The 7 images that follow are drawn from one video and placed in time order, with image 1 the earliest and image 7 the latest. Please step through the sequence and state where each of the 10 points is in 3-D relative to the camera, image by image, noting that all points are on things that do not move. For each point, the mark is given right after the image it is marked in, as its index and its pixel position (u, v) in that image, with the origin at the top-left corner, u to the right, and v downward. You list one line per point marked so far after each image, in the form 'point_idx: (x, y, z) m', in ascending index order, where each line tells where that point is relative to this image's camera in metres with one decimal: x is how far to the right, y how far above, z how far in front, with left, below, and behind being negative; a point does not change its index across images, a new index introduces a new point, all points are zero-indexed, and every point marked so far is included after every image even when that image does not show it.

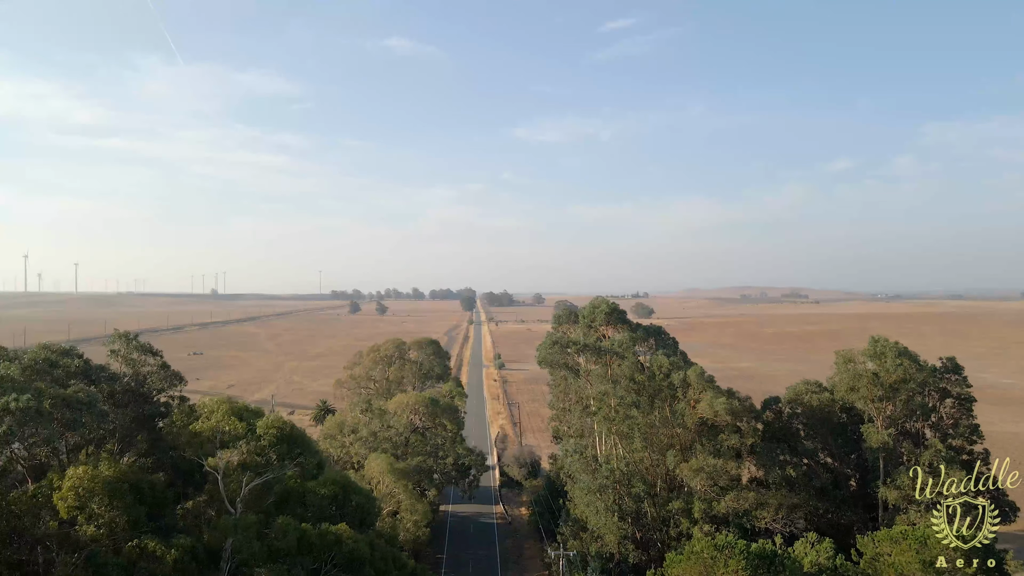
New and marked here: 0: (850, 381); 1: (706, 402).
0: (+14.0, -3.9, +19.9) m
1: (+7.9, -4.6, +19.8) m
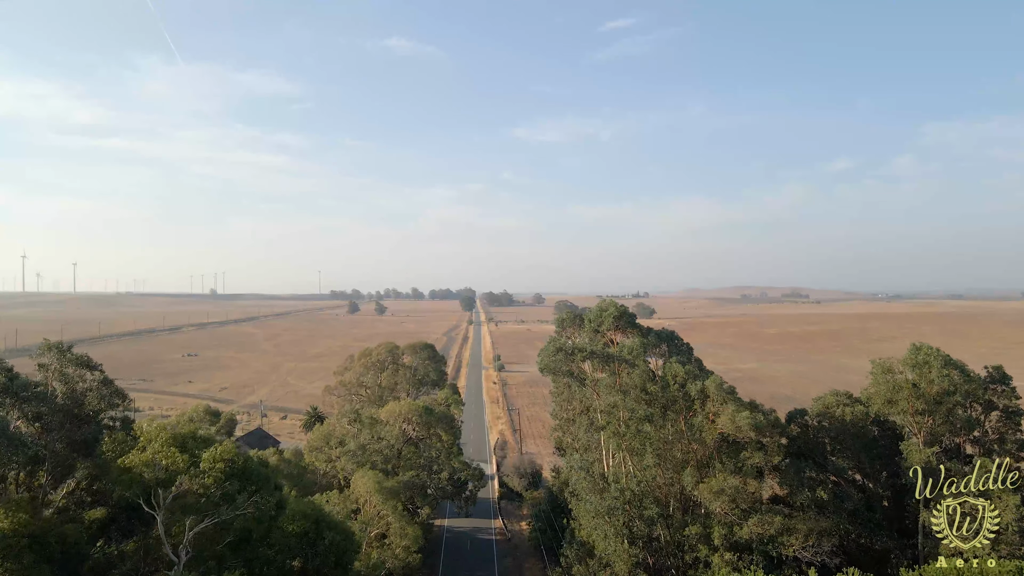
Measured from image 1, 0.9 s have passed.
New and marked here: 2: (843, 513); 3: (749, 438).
0: (+13.9, -3.9, +18.0) m
1: (+7.9, -4.7, +17.8) m
2: (+12.5, -8.5, +18.2) m
3: (+8.8, -5.6, +18.0) m
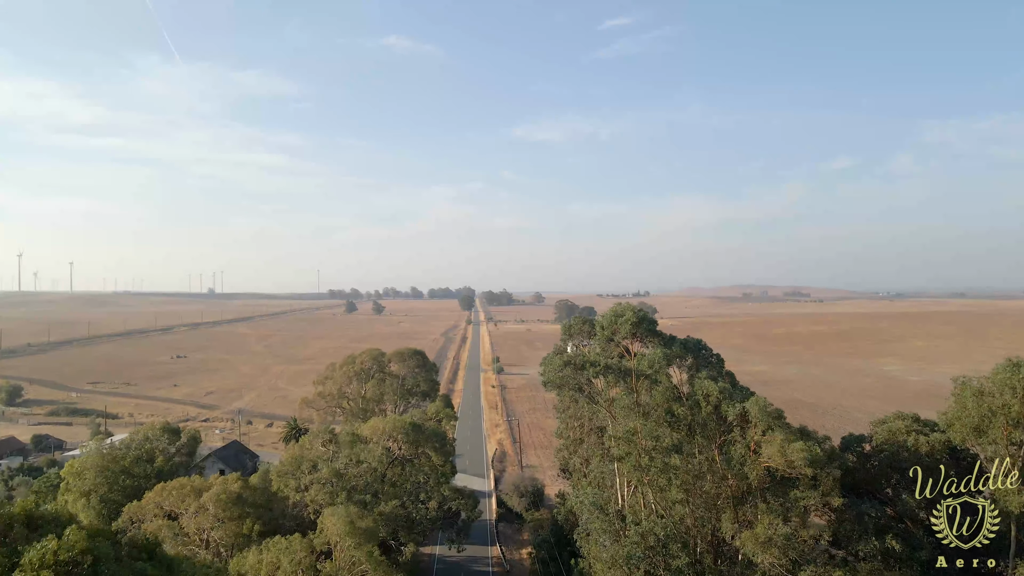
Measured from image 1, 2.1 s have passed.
0: (+13.9, -4.0, +14.6) m
1: (+7.8, -4.7, +14.5) m
2: (+12.4, -8.5, +14.9) m
3: (+8.8, -5.6, +14.7) m
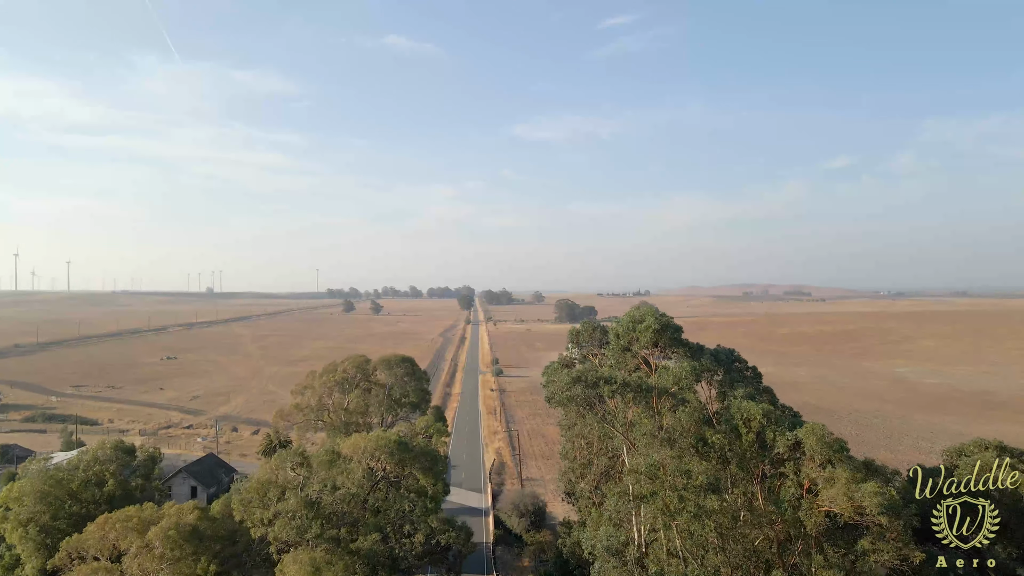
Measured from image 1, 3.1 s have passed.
0: (+13.8, -4.0, +11.7) m
1: (+7.8, -4.8, +11.6) m
2: (+12.4, -8.5, +12.0) m
3: (+8.7, -5.6, +11.7) m
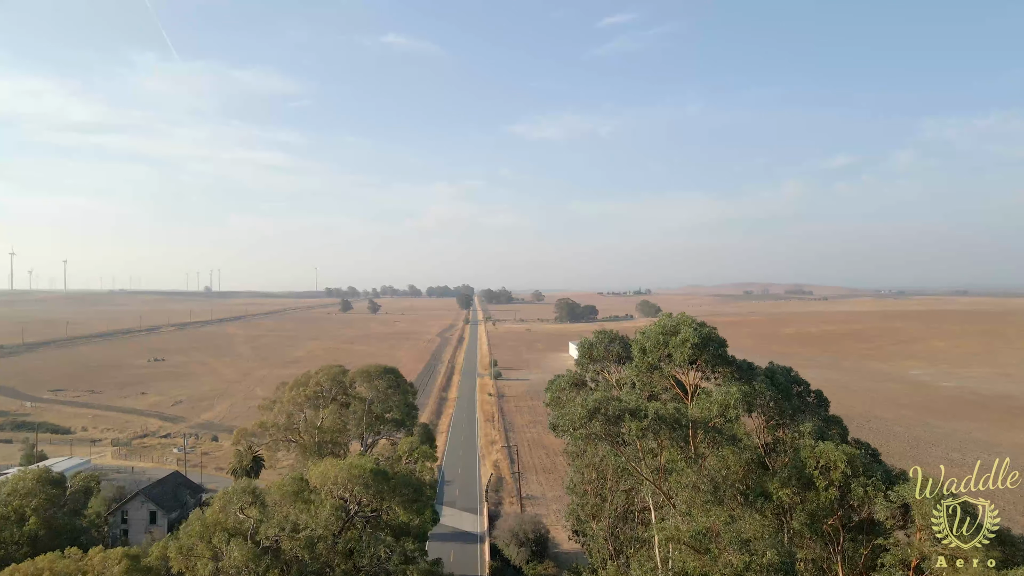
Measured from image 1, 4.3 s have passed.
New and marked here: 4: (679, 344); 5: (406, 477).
0: (+13.8, -4.1, +8.3) m
1: (+7.7, -4.8, +8.2) m
2: (+12.3, -8.6, +8.6) m
3: (+8.6, -5.7, +8.3) m
4: (+4.1, -1.3, +12.2) m
5: (-4.4, -7.8, +19.9) m
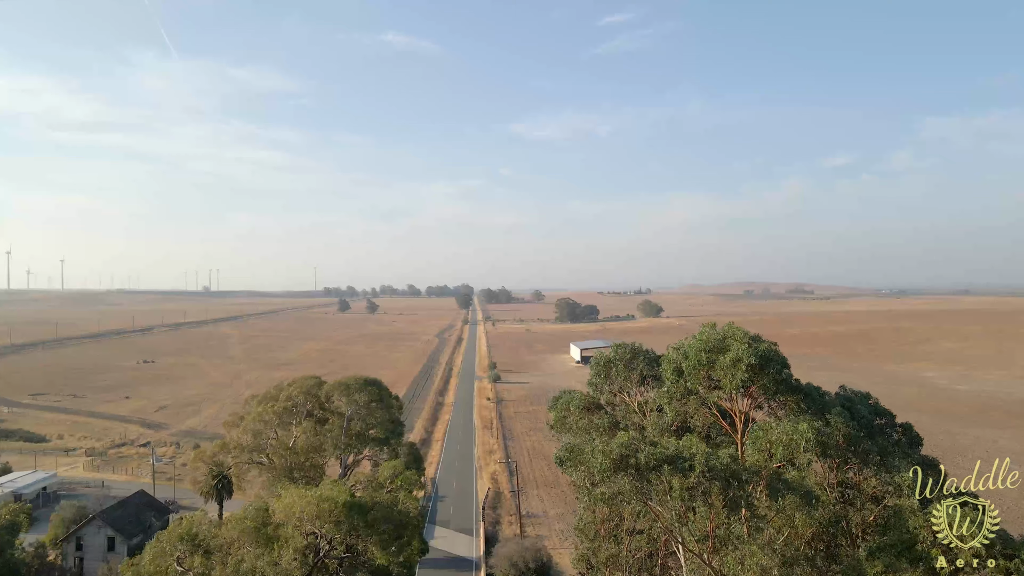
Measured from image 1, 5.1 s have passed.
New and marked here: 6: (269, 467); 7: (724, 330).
0: (+13.7, -4.1, +5.5) m
1: (+7.7, -4.9, +5.3) m
2: (+12.2, -8.6, +5.8) m
3: (+8.6, -5.8, +5.5) m
4: (+4.1, -1.4, +9.3) m
5: (-4.4, -7.8, +17.1) m
6: (-9.8, -7.3, +19.6) m
7: (+4.3, -0.8, +10.2) m
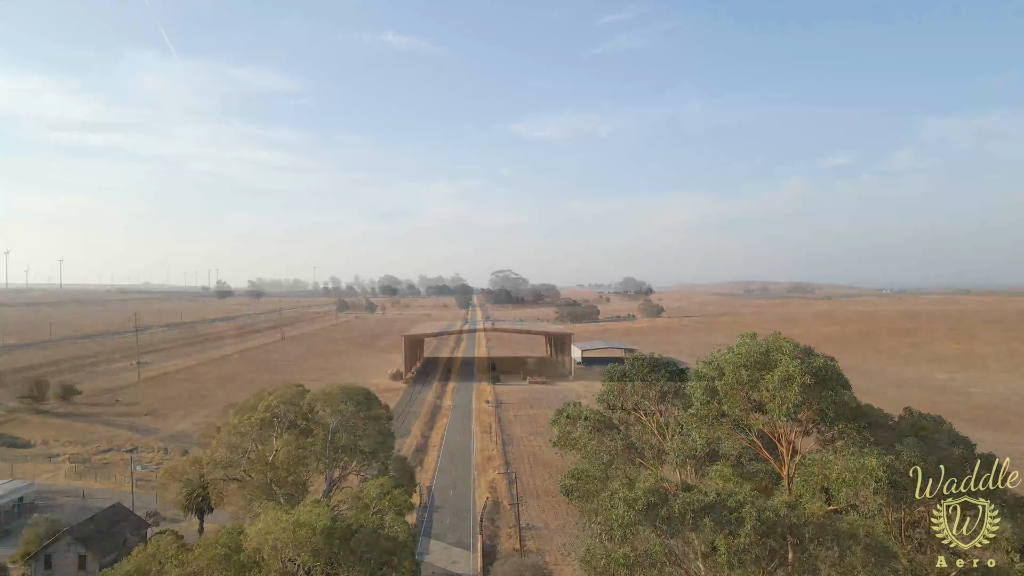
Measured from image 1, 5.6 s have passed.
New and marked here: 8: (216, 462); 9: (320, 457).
0: (+13.7, -4.1, +3.8) m
1: (+7.6, -4.9, +3.7) m
2: (+12.2, -8.7, +4.1) m
3: (+8.5, -5.8, +3.9) m
4: (+4.0, -1.4, +7.7) m
5: (-4.5, -7.8, +15.4) m
6: (-9.9, -7.3, +18.0) m
7: (+4.2, -0.8, +8.5) m
8: (-11.2, -6.6, +18.5) m
9: (-7.4, -6.6, +18.7) m
